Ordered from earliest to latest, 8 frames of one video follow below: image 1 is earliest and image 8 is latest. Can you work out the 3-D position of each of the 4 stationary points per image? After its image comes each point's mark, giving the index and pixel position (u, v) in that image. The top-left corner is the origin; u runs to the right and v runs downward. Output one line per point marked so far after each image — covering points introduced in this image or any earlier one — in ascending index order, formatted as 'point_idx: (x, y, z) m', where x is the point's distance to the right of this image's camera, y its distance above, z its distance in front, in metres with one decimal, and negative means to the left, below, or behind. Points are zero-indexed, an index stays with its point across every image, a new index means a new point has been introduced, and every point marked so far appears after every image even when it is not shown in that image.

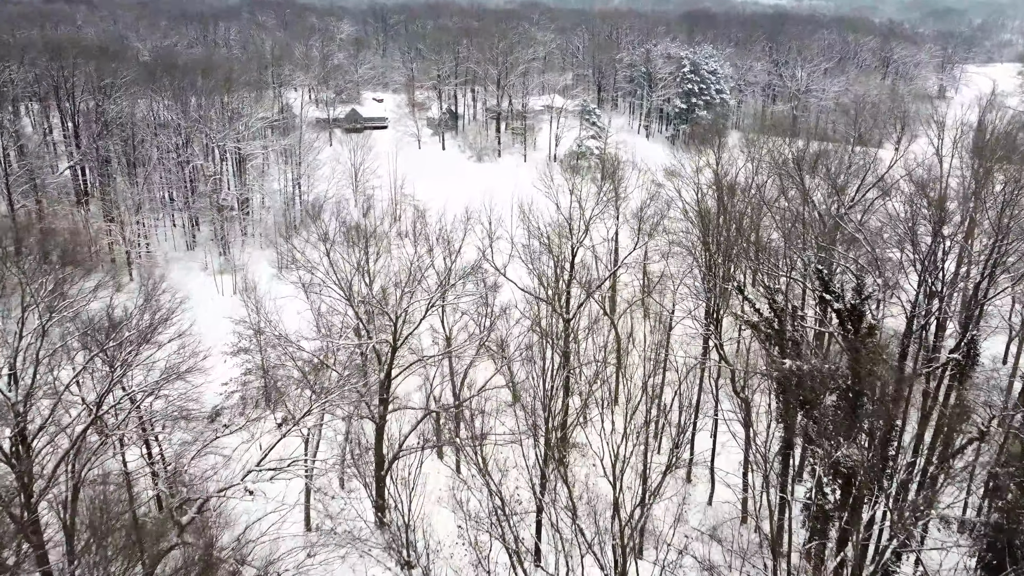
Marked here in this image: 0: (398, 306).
0: (-2.2, -0.4, +15.8) m
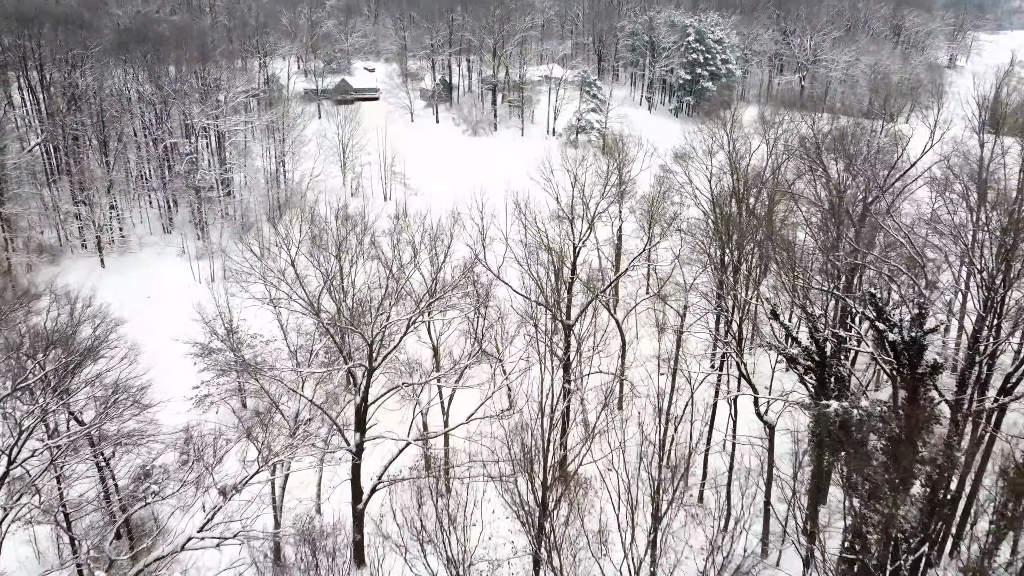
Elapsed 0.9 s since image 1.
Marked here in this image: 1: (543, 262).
0: (-2.3, -0.6, +13.8) m
1: (+0.7, +0.6, +19.1) m
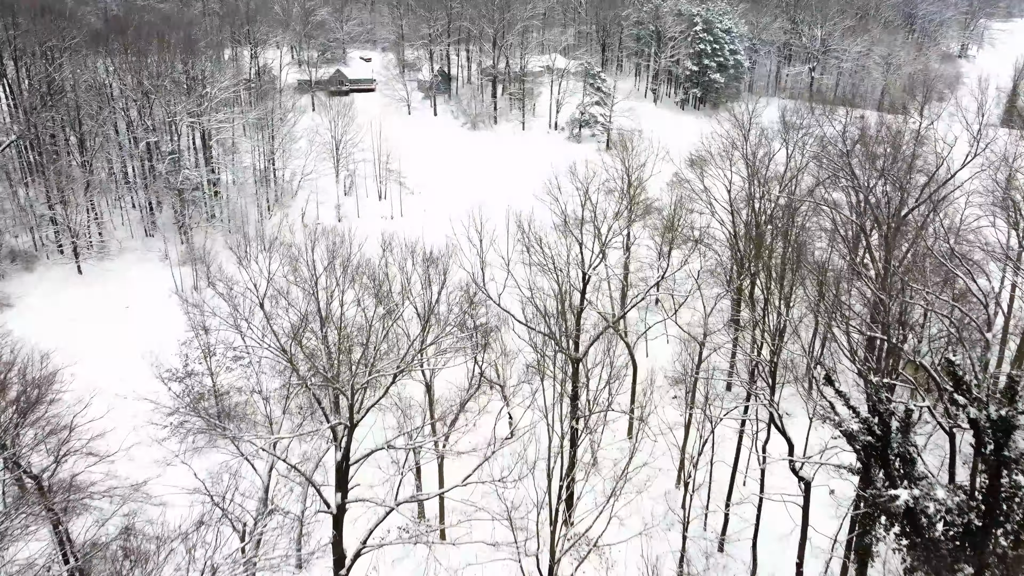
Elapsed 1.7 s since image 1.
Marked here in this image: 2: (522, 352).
0: (-2.3, -1.2, +12.1) m
1: (+0.8, +0.1, +17.3) m
2: (+0.2, -1.5, +18.4) m
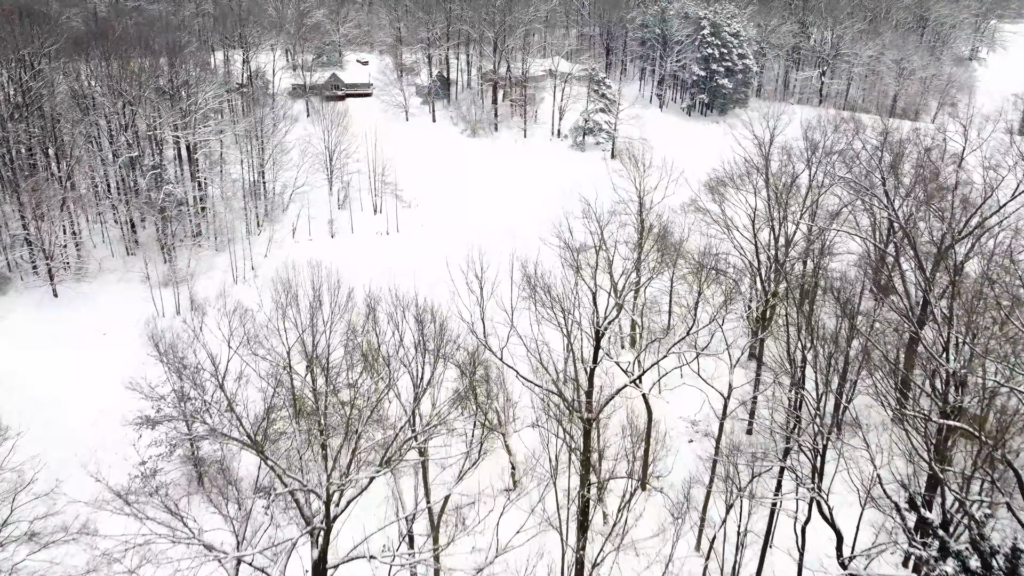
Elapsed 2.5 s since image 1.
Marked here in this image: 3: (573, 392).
0: (-2.2, -2.1, +10.4) m
1: (+0.8, -0.8, +15.6) m
2: (+0.3, -2.4, +16.7) m
3: (+1.0, -1.6, +13.2) m
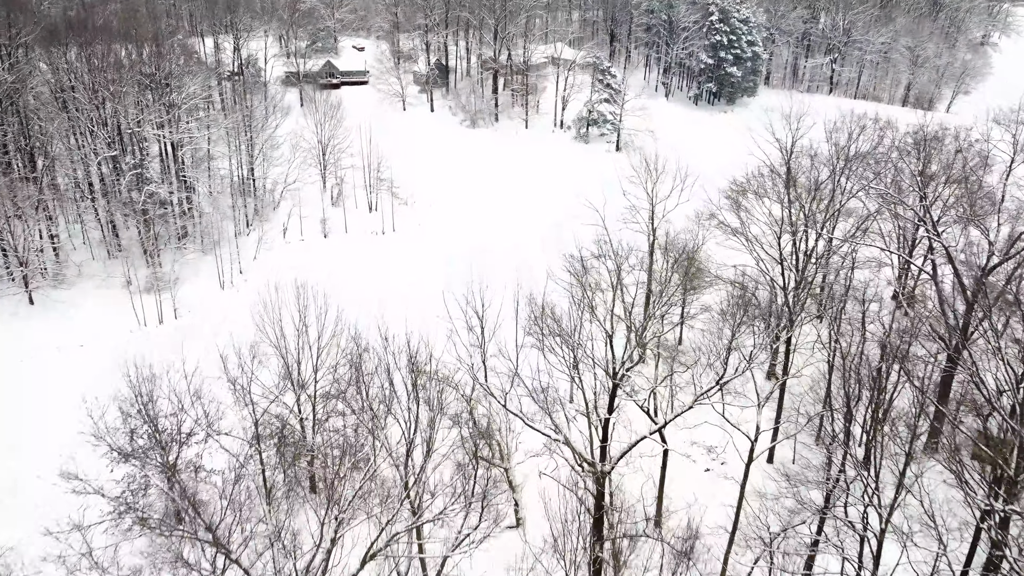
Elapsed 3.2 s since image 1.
0: (-2.1, -2.7, +9.0) m
1: (+0.9, -1.4, +14.1) m
2: (+0.4, -2.9, +15.3) m
3: (+1.1, -2.2, +11.7) m
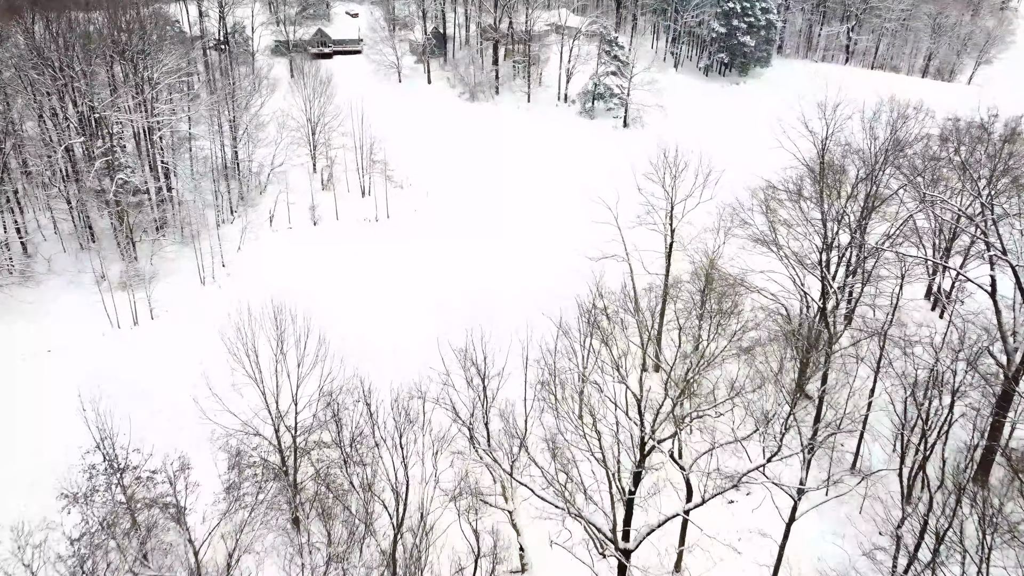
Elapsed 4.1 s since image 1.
0: (-2.0, -3.5, +7.1) m
1: (+1.0, -1.9, +12.2) m
2: (+0.5, -3.3, +13.5) m
3: (+1.1, -2.8, +9.9) m
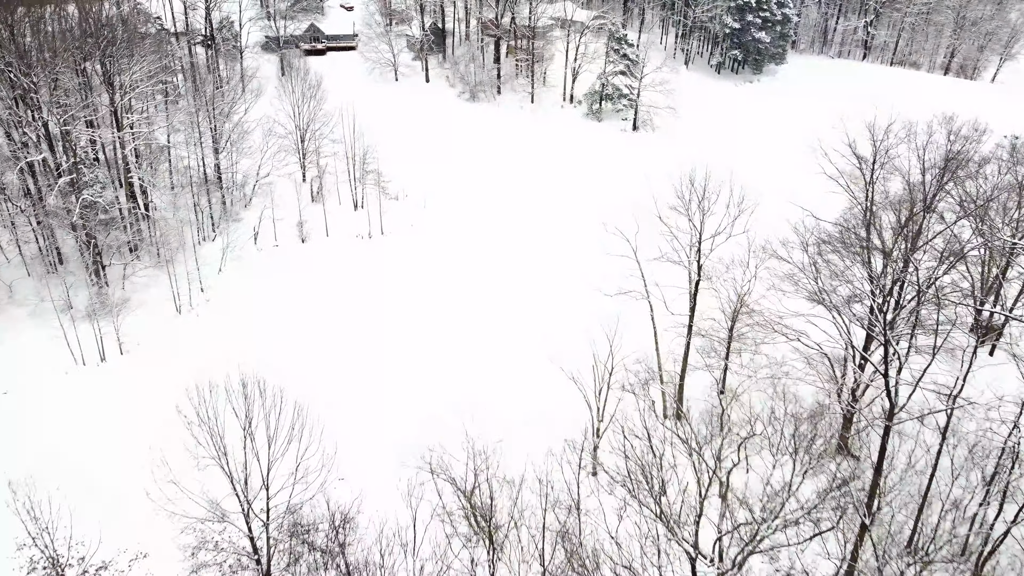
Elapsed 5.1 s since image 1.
0: (-1.9, -4.6, +5.0) m
1: (+1.1, -2.9, +10.0) m
2: (+0.6, -4.4, +11.3) m
3: (+1.3, -4.0, +7.7) m
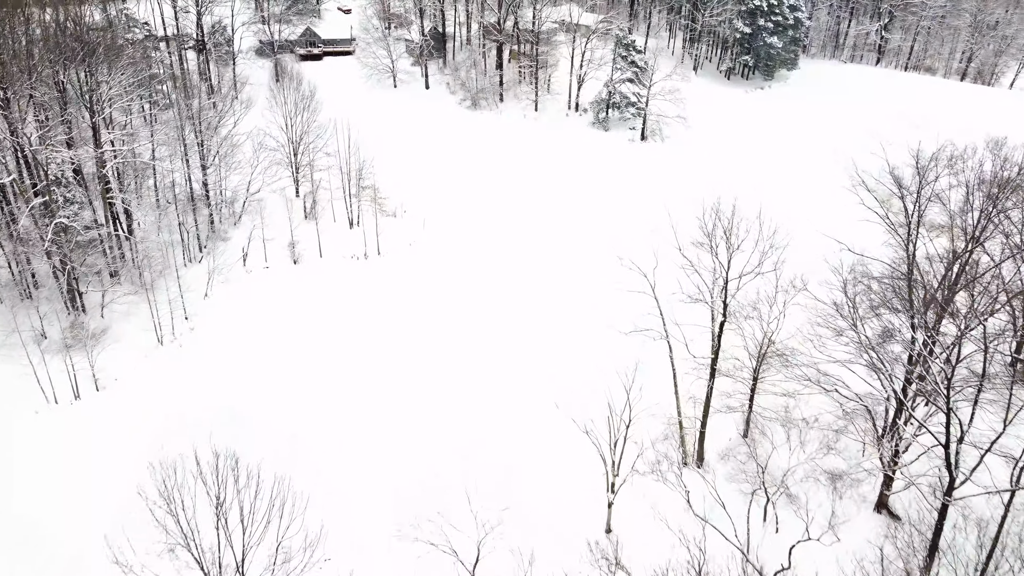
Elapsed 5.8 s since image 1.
0: (-1.8, -5.5, +3.4) m
1: (+1.3, -3.8, +8.5) m
2: (+0.7, -5.2, +9.7) m
3: (+1.4, -4.8, +6.1) m
